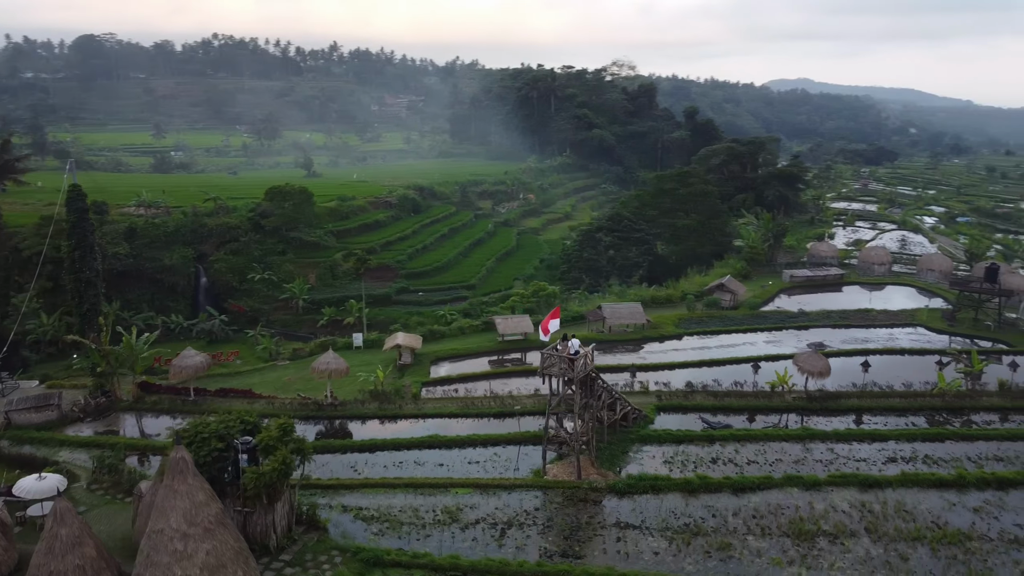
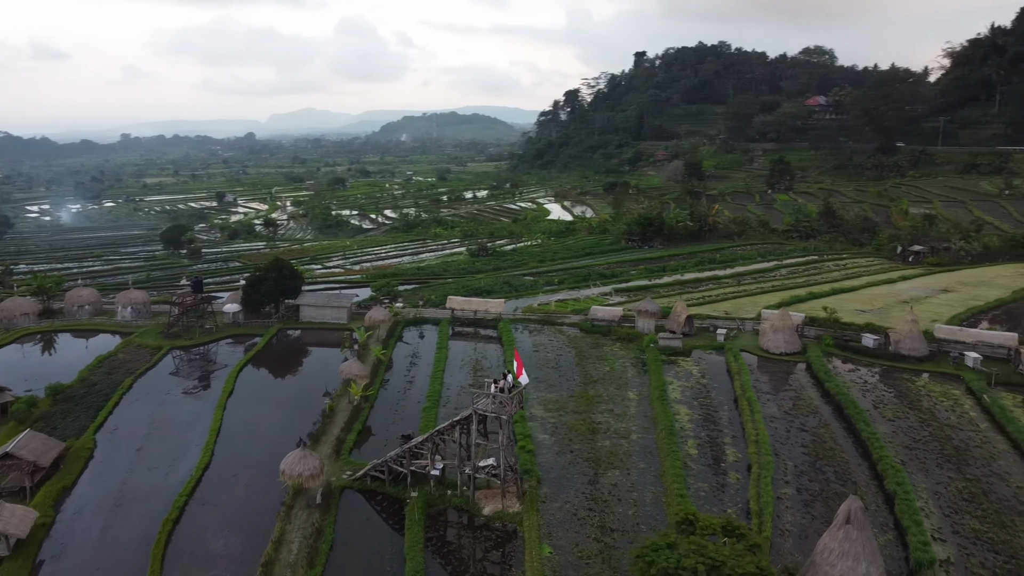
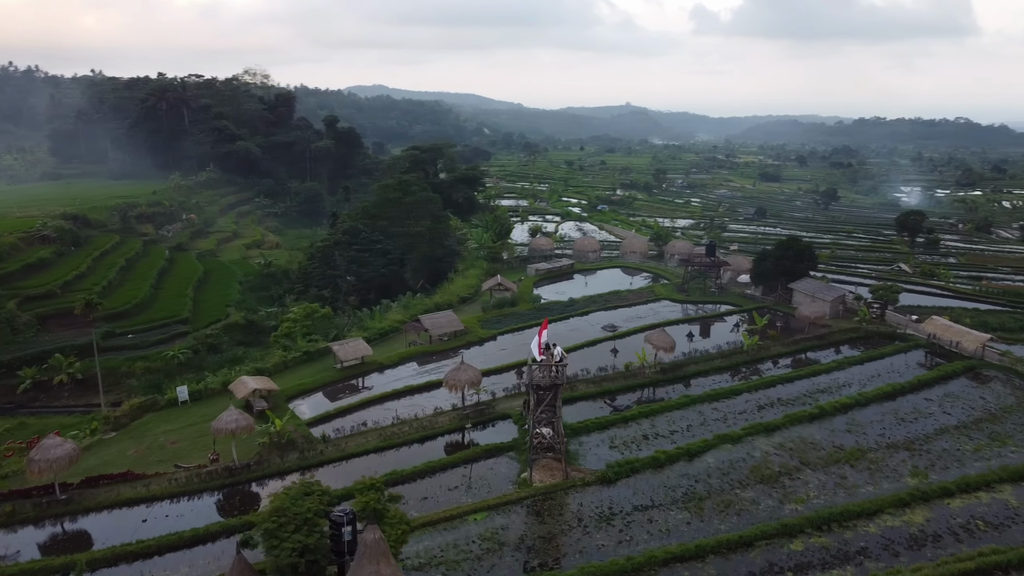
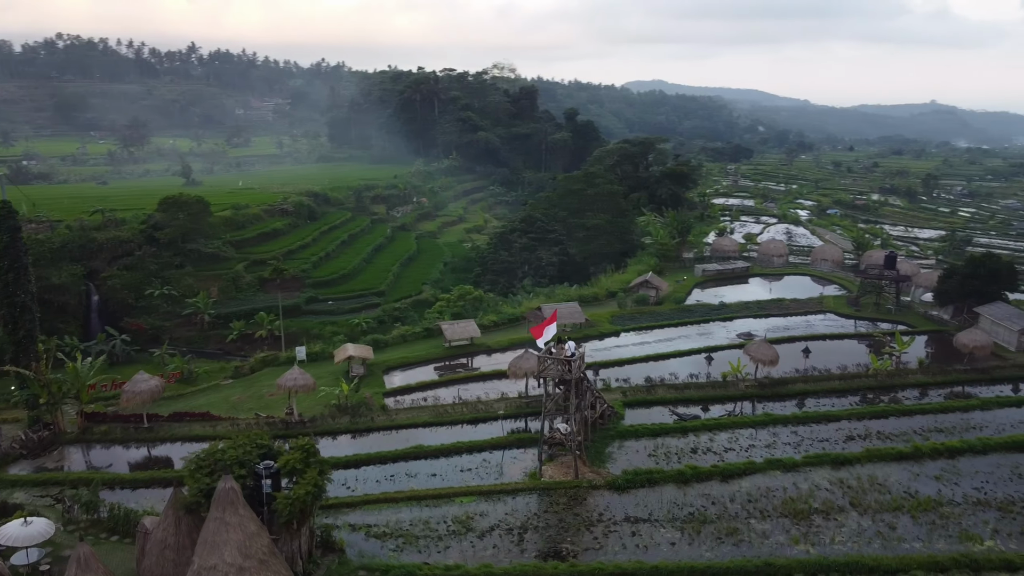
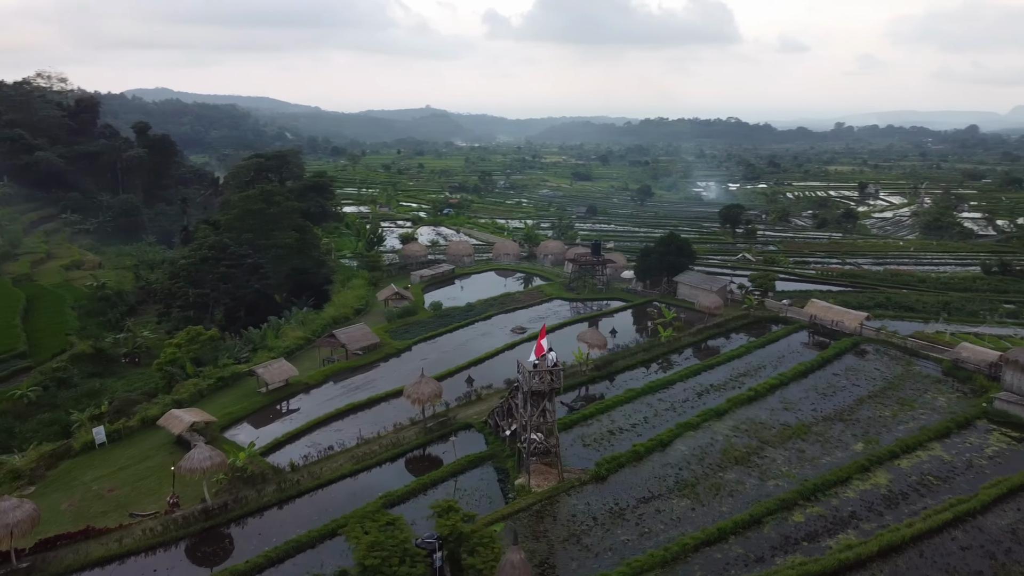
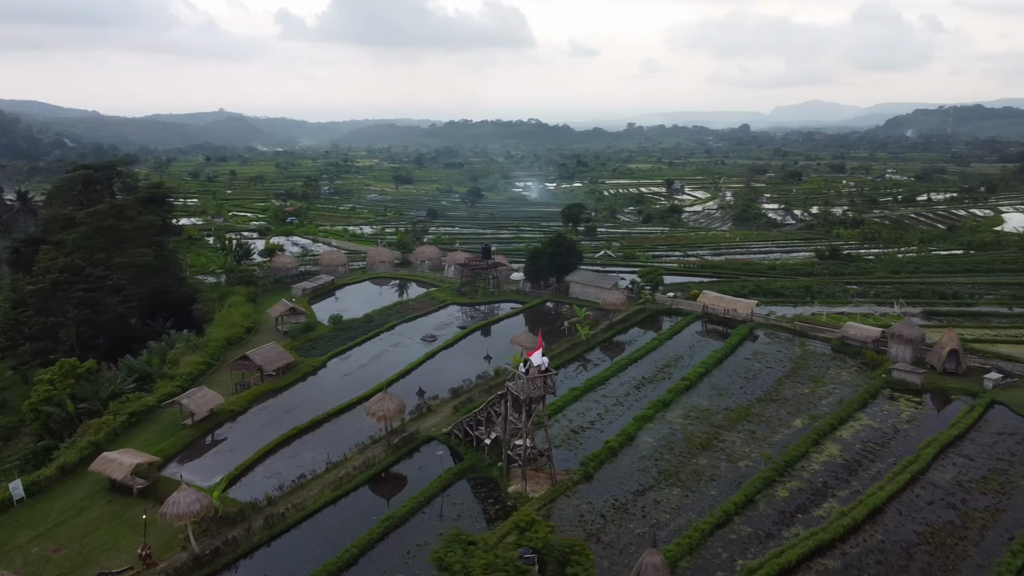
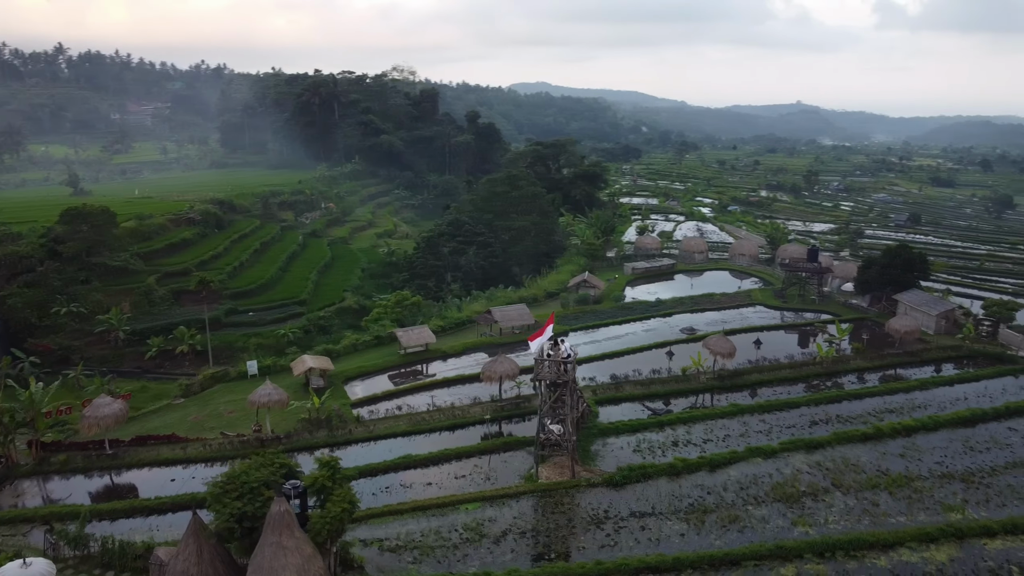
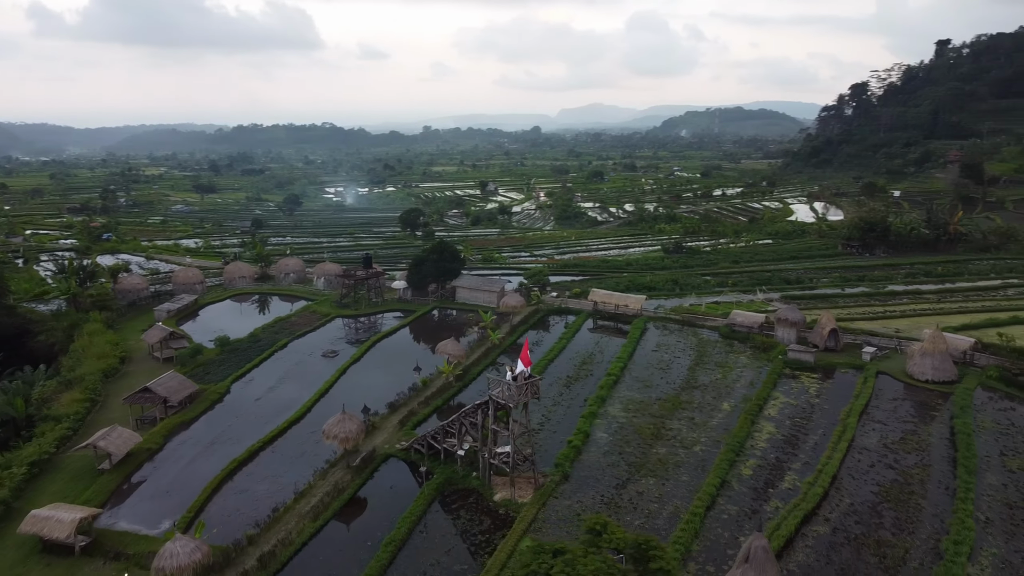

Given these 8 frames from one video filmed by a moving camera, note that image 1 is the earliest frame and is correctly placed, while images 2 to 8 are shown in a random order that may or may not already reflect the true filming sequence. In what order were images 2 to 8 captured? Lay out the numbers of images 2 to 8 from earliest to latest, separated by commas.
4, 7, 3, 5, 6, 8, 2
